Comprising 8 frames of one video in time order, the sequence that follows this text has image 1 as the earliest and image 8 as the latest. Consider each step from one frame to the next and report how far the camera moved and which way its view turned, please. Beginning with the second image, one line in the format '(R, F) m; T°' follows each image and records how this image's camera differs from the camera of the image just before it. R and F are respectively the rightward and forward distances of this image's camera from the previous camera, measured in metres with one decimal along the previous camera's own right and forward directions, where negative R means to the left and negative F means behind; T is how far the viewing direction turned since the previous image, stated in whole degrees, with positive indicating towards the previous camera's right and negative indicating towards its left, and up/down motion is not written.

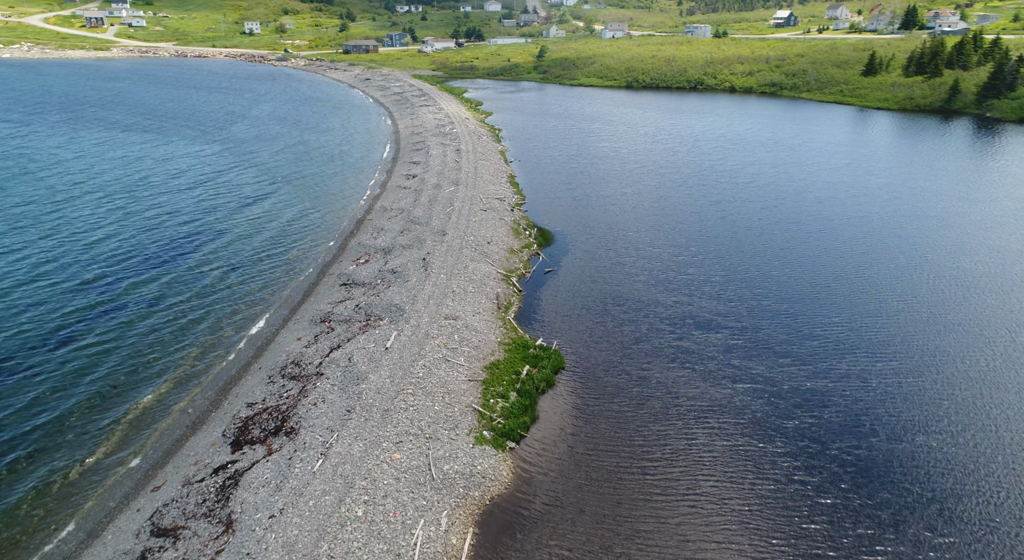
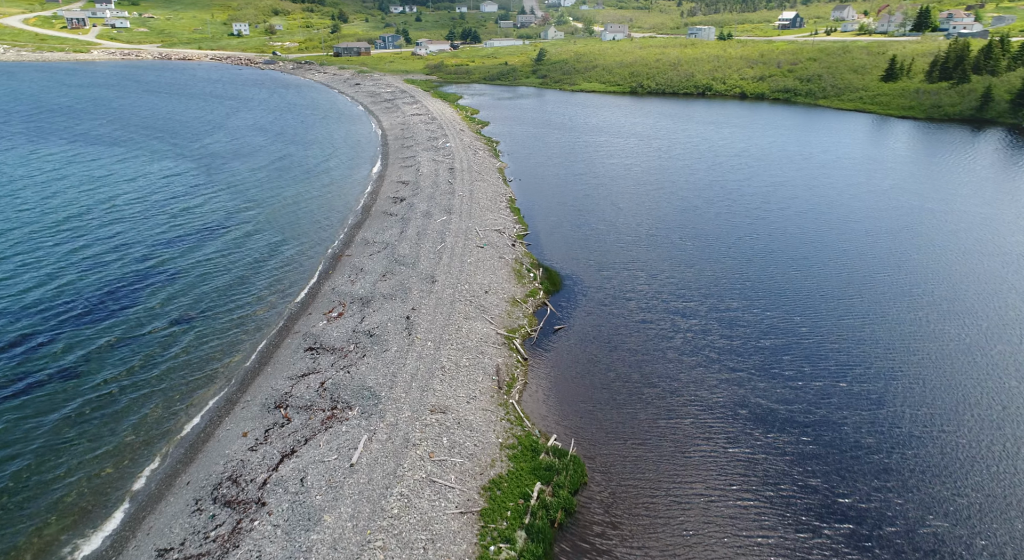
(-0.3, +6.3) m; 0°
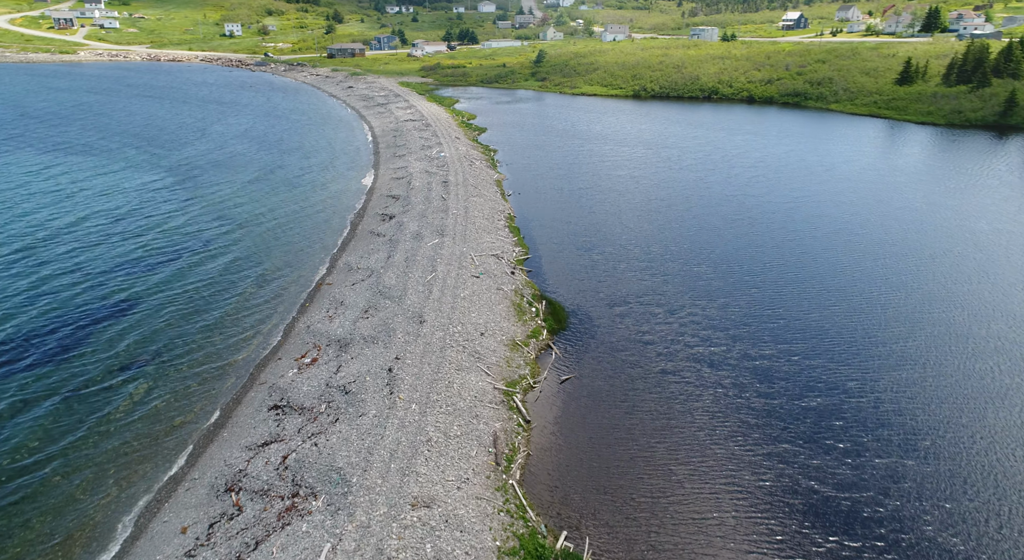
(-0.1, +4.2) m; 0°
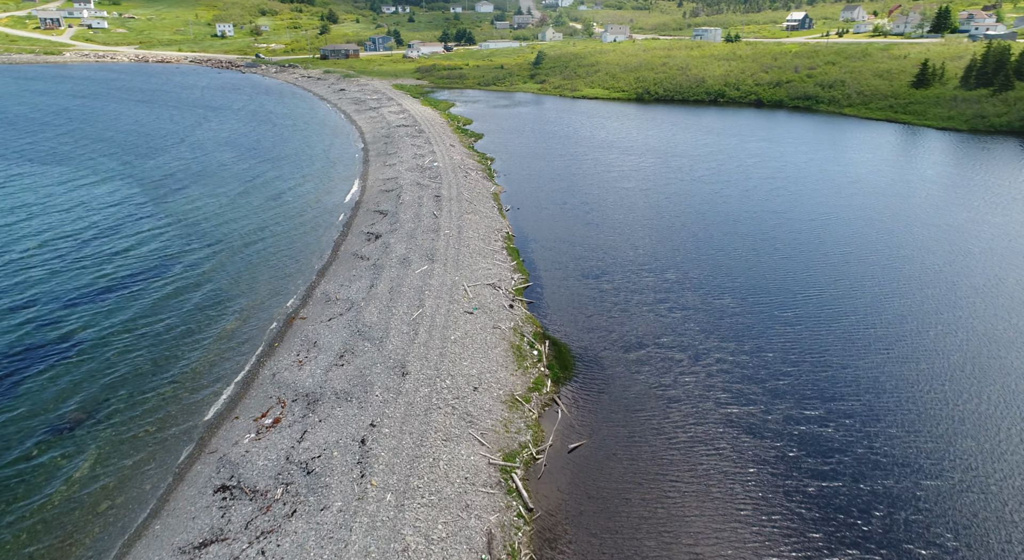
(0.0, +4.3) m; 0°
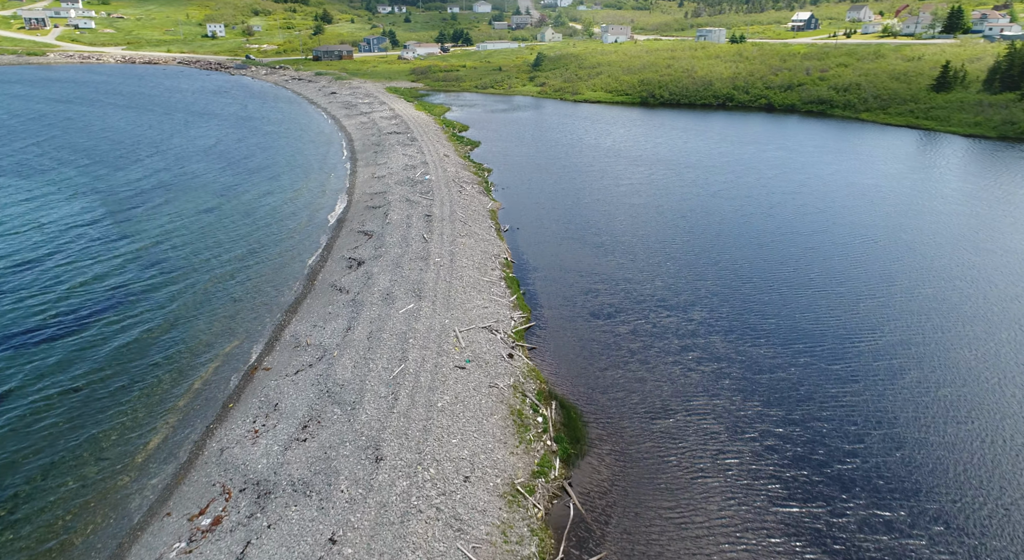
(-0.1, +4.7) m; 0°
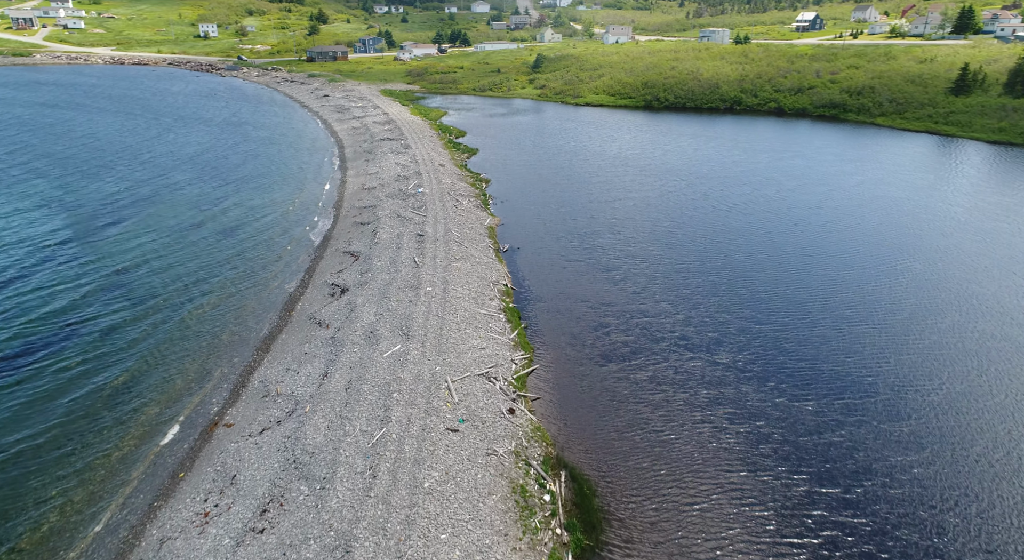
(-0.1, +3.7) m; 0°
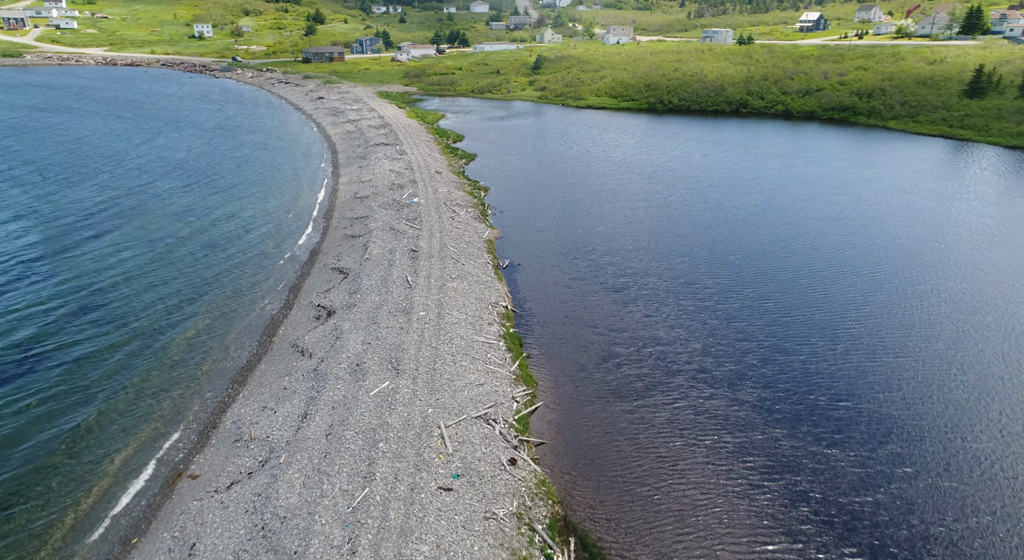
(-0.1, +2.6) m; 0°
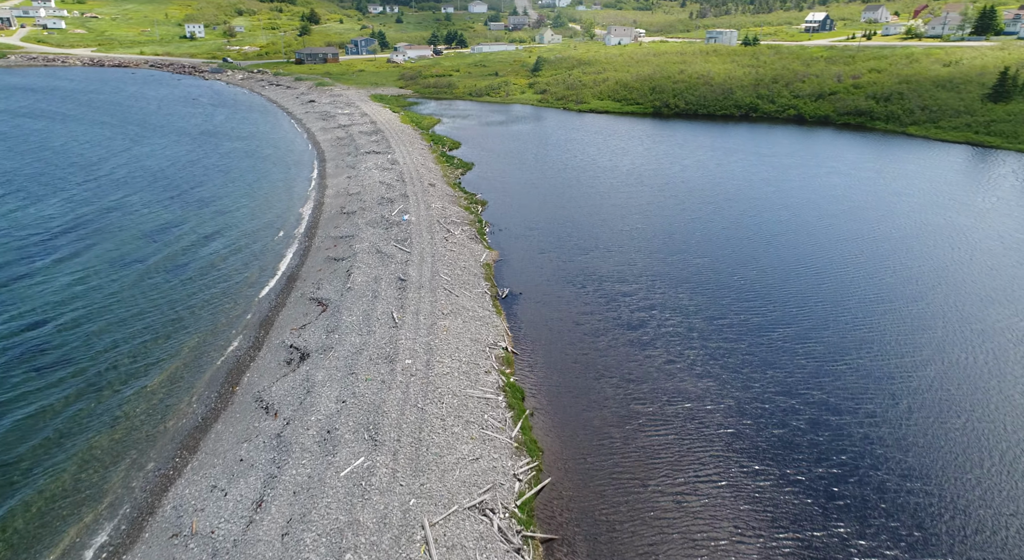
(-0.1, +4.1) m; 0°
